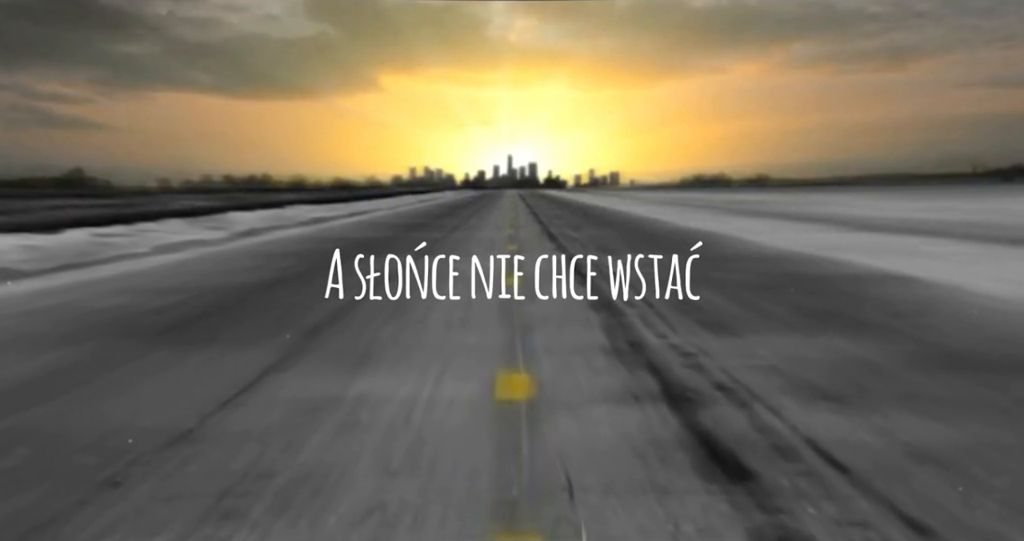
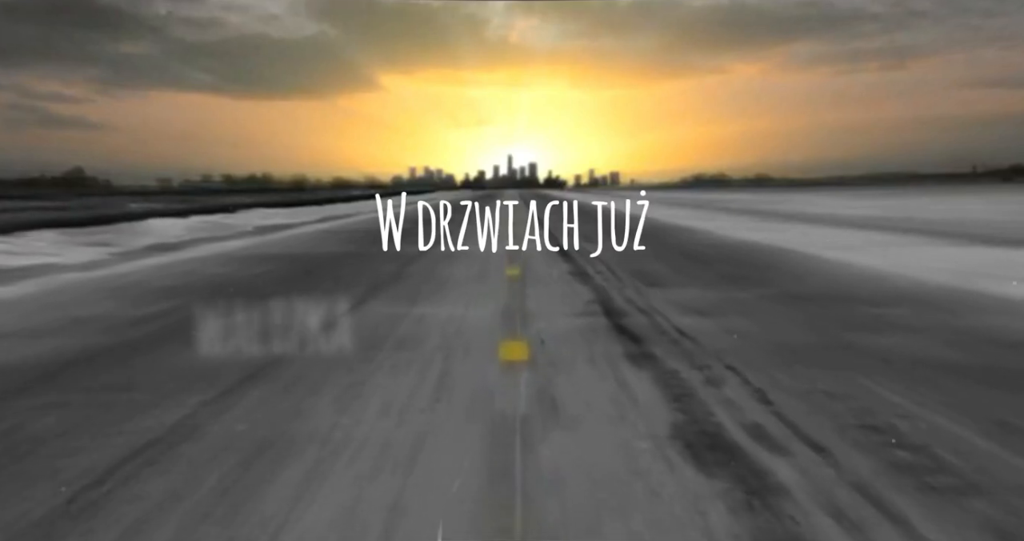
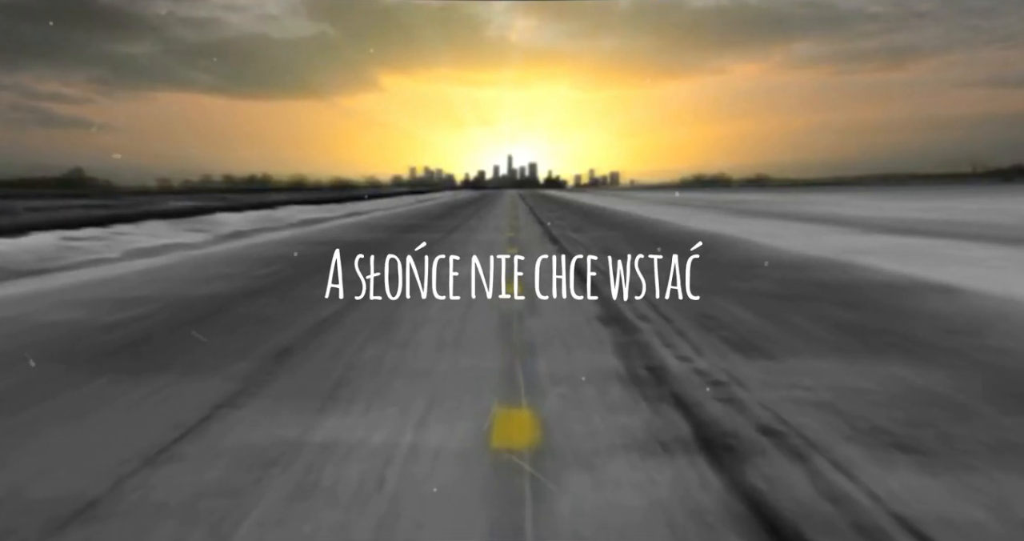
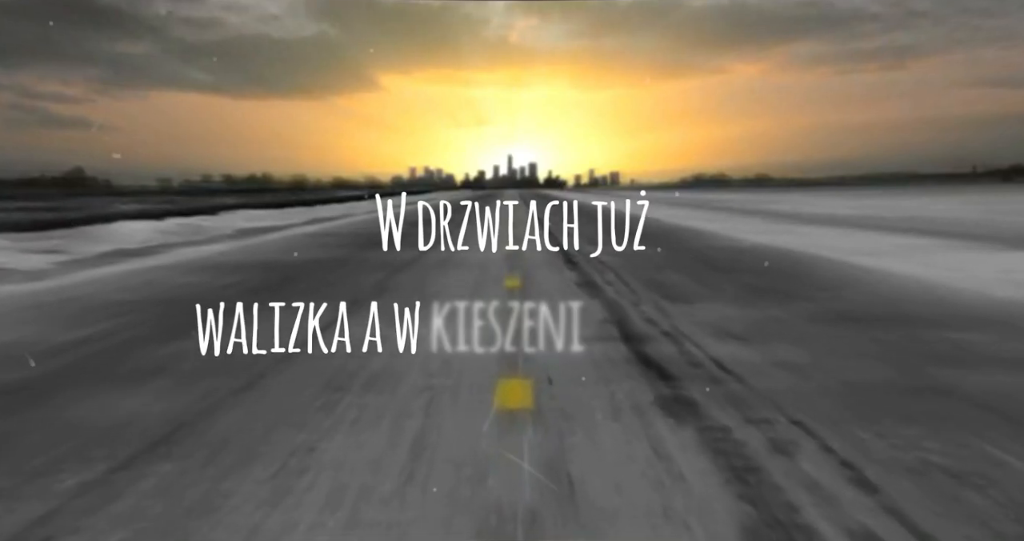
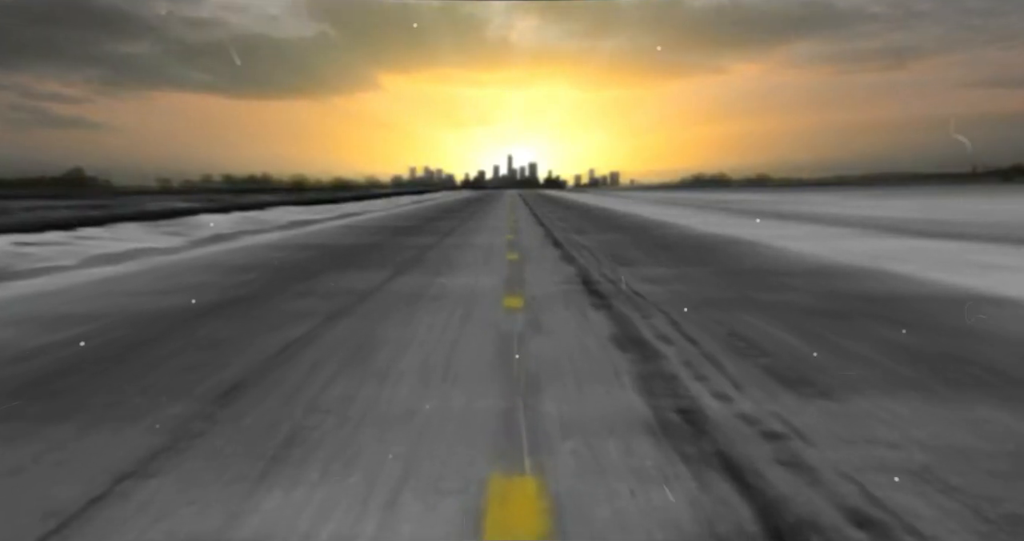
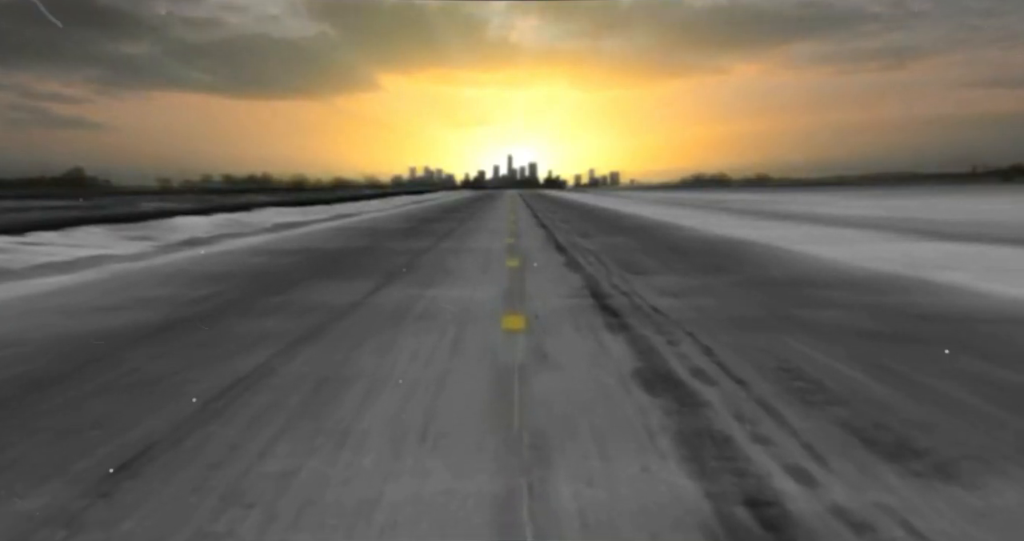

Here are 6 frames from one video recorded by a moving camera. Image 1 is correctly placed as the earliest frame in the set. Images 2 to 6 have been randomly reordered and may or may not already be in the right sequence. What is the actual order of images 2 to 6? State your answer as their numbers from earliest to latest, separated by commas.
3, 5, 6, 2, 4
